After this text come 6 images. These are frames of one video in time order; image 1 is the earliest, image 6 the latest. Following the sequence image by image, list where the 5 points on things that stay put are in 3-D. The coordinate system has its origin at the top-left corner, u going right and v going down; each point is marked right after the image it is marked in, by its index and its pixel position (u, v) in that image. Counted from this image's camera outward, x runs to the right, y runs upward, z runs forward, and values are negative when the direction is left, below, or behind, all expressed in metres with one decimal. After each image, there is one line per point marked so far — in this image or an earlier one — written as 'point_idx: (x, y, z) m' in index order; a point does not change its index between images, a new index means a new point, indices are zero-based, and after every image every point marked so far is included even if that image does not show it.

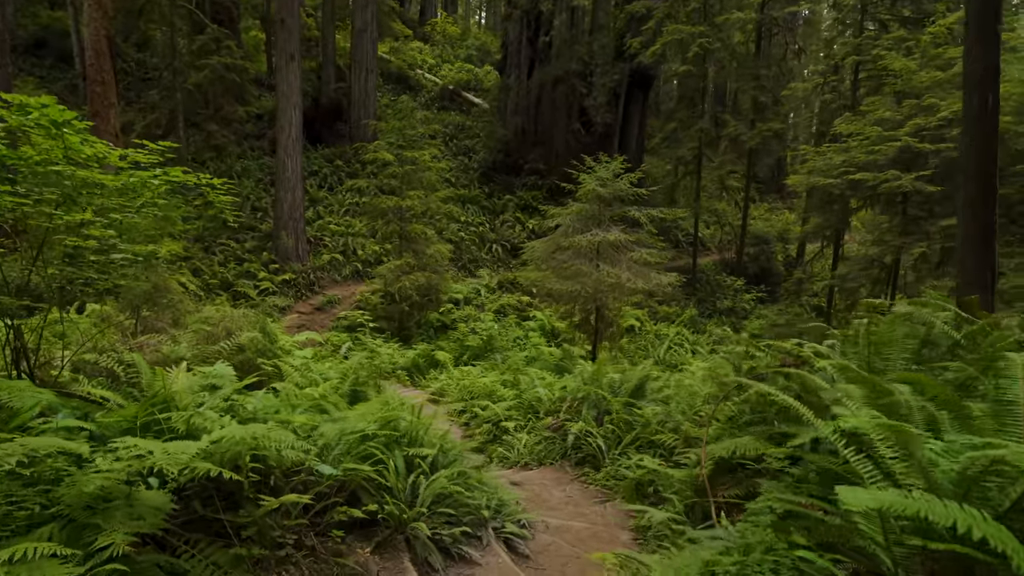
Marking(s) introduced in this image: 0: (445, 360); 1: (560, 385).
0: (-1.4, -1.5, +11.9) m
1: (+0.7, -1.4, +8.3) m
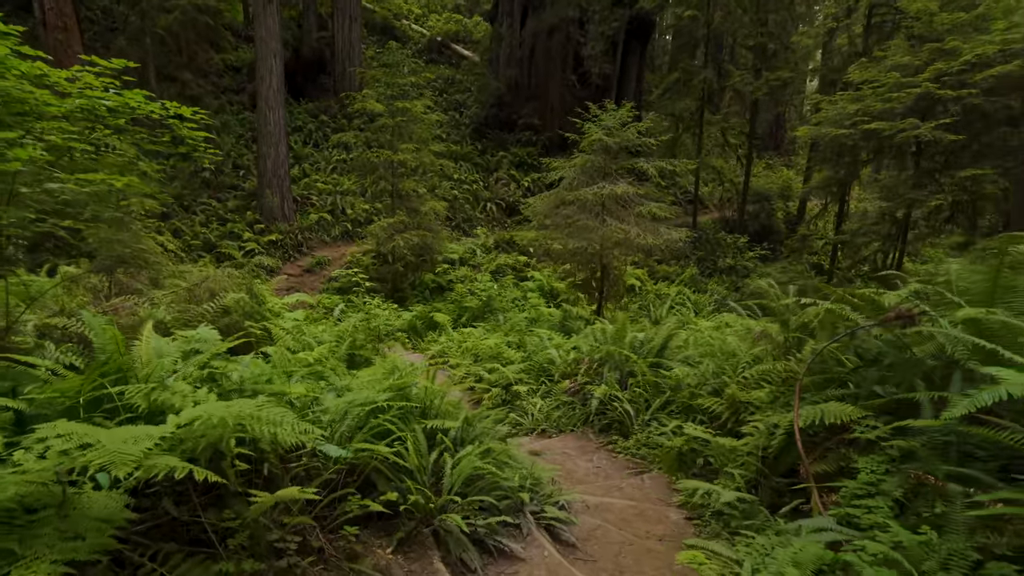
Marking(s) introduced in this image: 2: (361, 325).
0: (-1.4, -0.7, +11.3) m
1: (+0.8, -0.8, +7.8) m
2: (-2.3, -0.5, +8.6) m
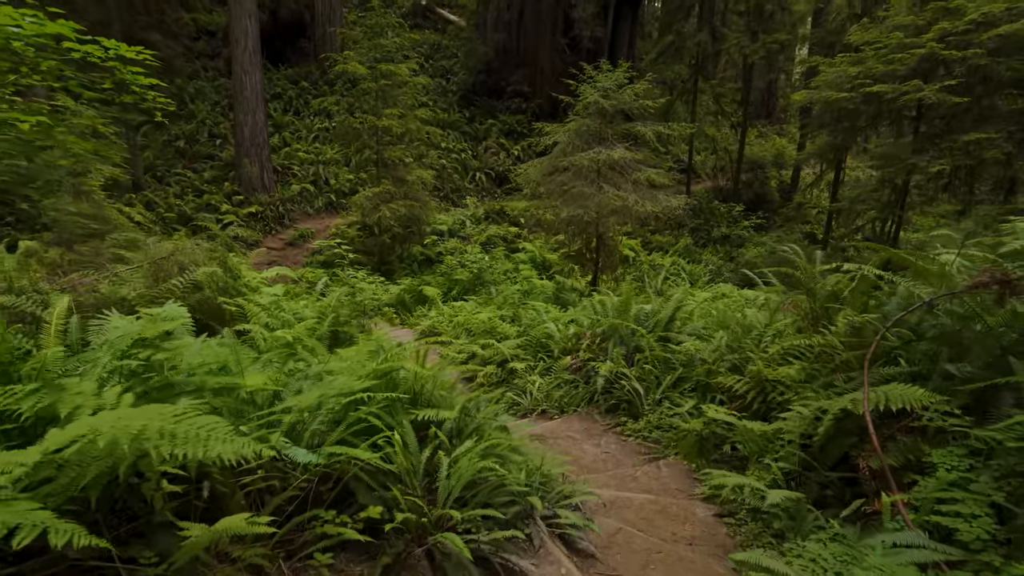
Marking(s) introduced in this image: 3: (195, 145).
0: (-1.5, -0.2, +10.9) m
1: (+0.8, -0.4, +7.4) m
2: (-2.4, -0.2, +8.1) m
3: (-9.6, +4.3, +17.2) m
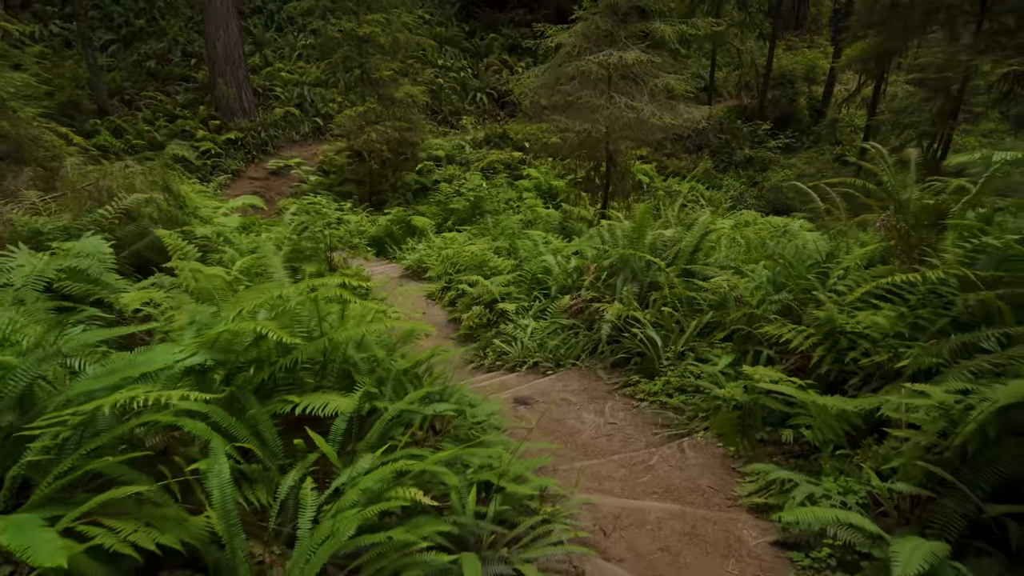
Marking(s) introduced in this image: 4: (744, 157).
0: (-1.5, +1.0, +9.7) m
1: (+0.7, +0.4, +6.3) m
2: (-2.4, +0.7, +7.0) m
3: (-9.5, +6.1, +15.7) m
4: (+6.8, +3.8, +16.7) m
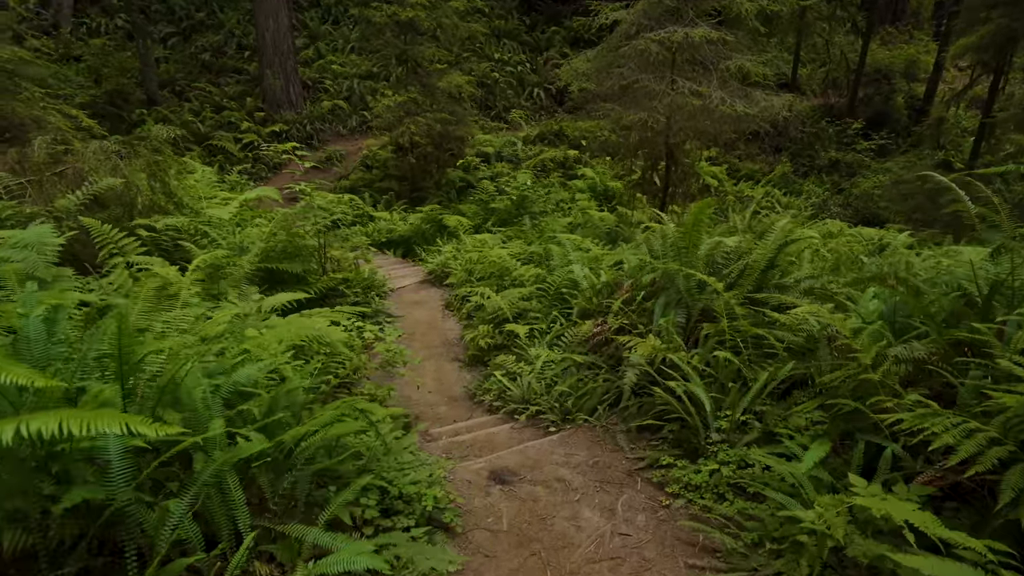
0: (-0.9, +0.9, +8.8) m
1: (+0.9, +0.3, +5.1) m
2: (-2.1, +0.7, +6.2) m
3: (-7.9, +6.3, +15.6) m
4: (+8.2, +3.3, +14.8) m
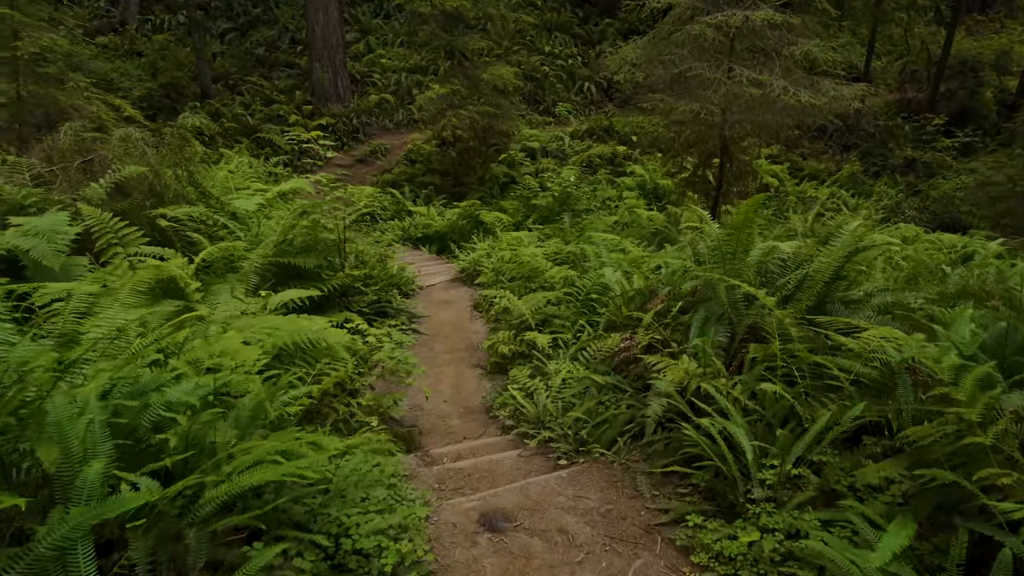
0: (-0.3, +1.0, +8.4) m
1: (+1.2, +0.2, +4.6) m
2: (-1.7, +0.7, +5.9) m
3: (-6.6, +6.5, +15.8) m
4: (+9.4, +3.1, +13.6) m
